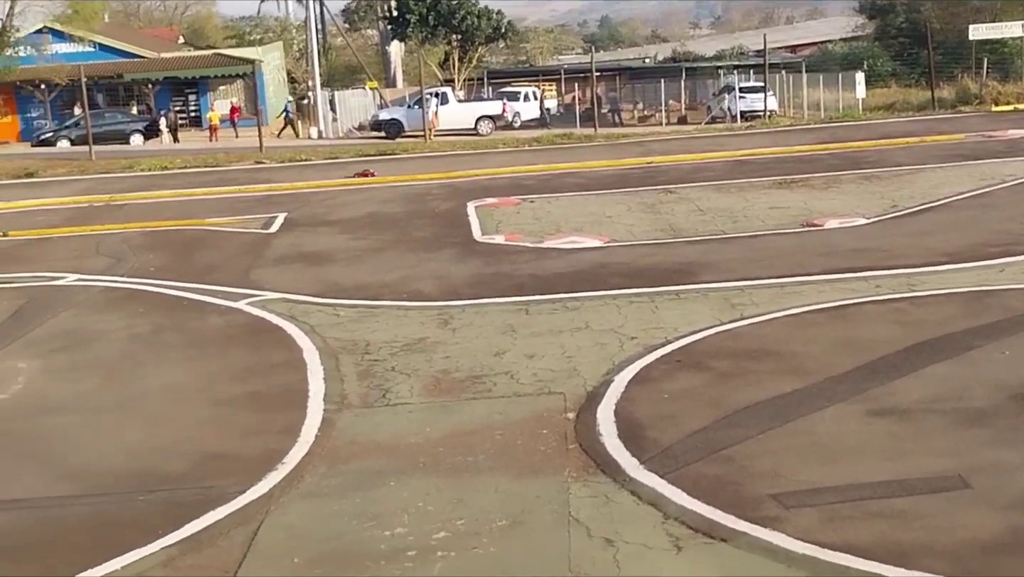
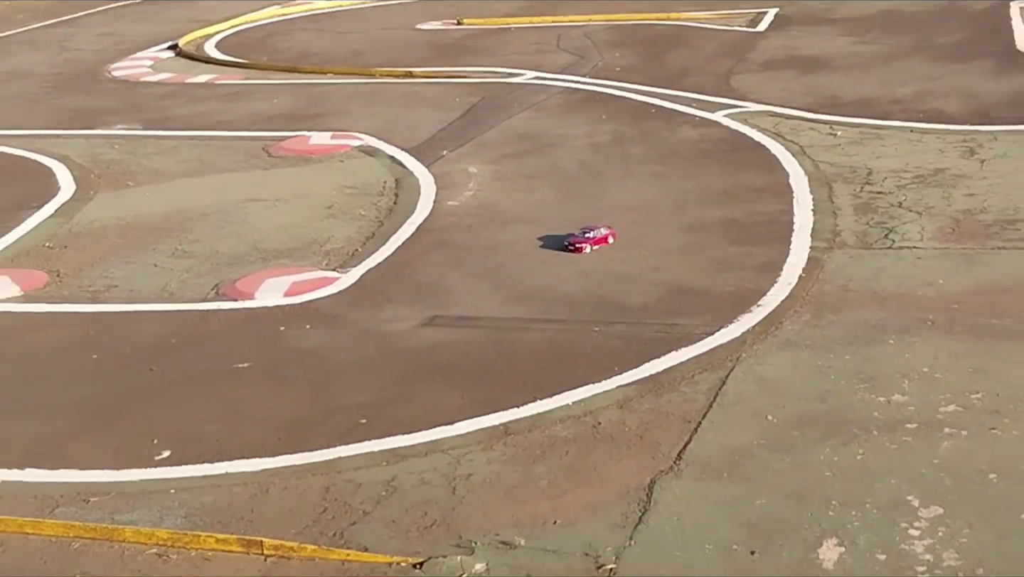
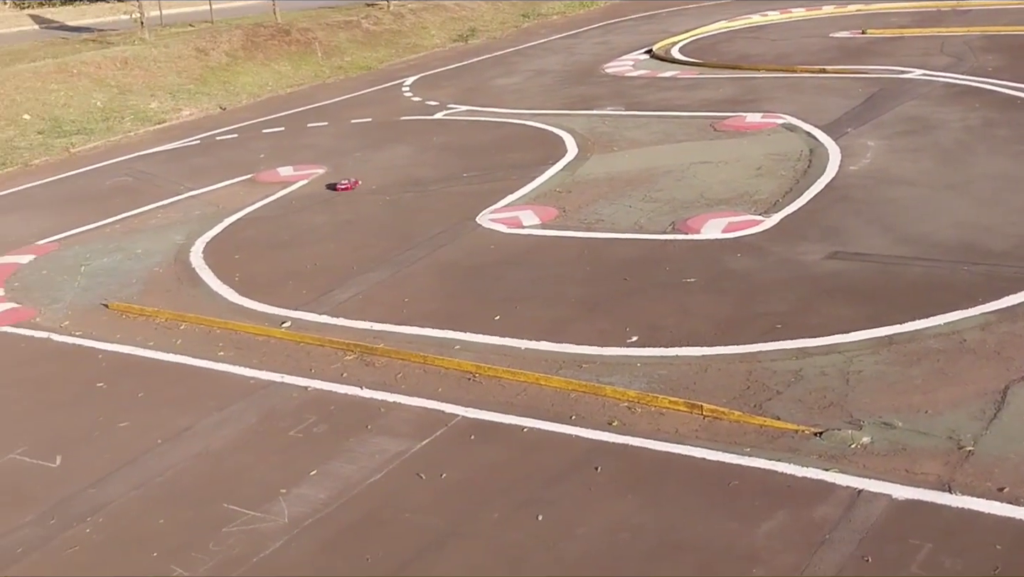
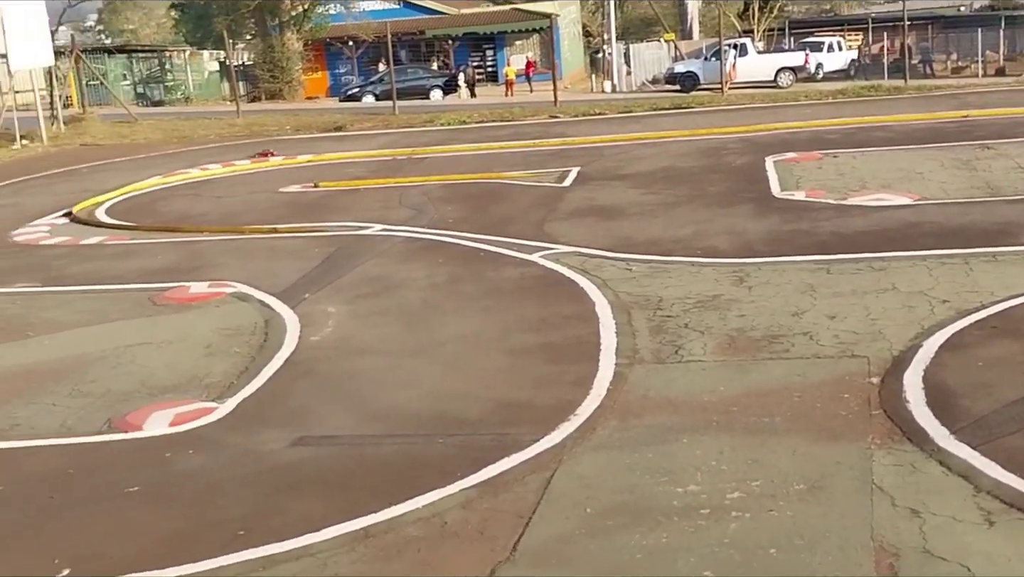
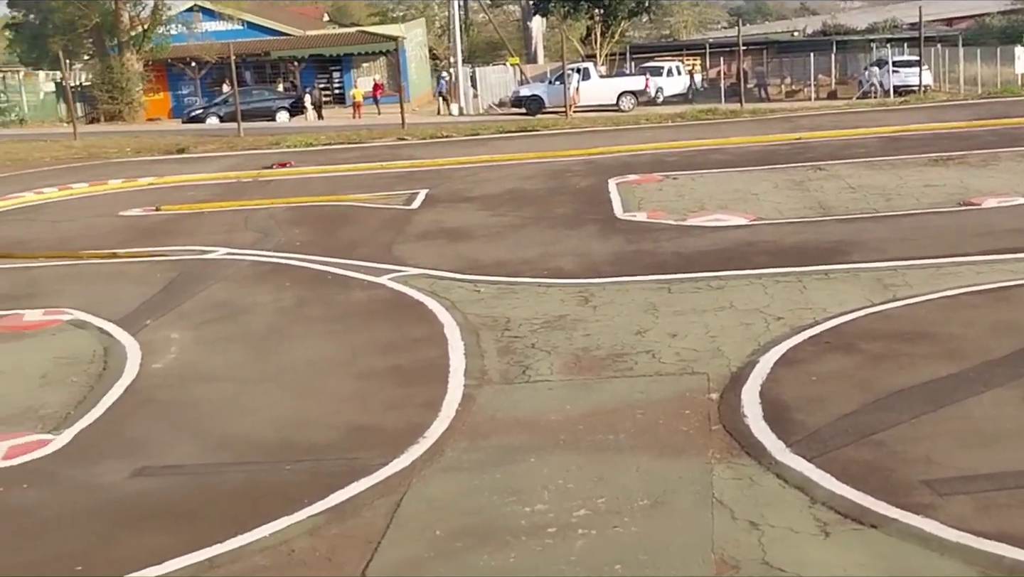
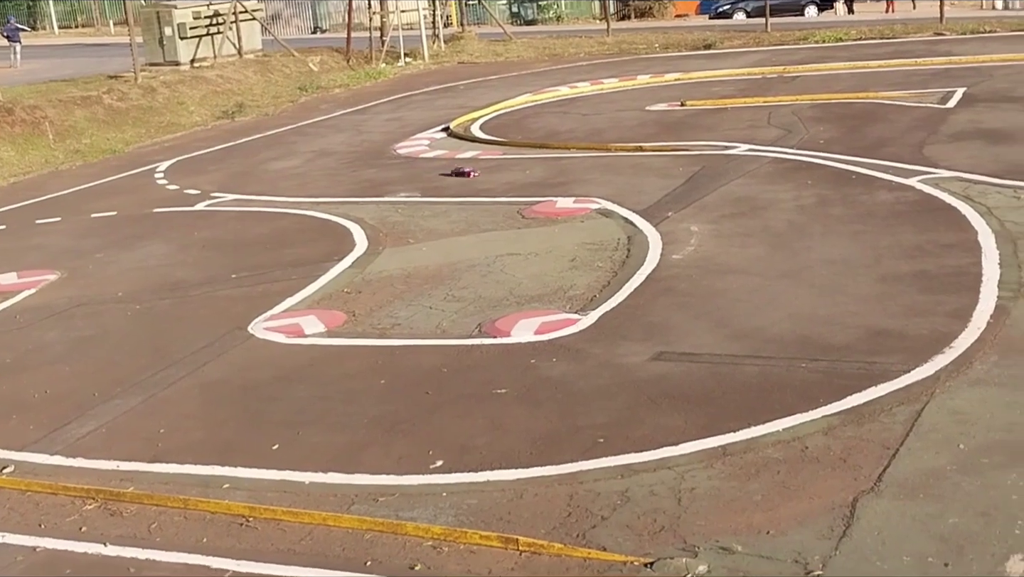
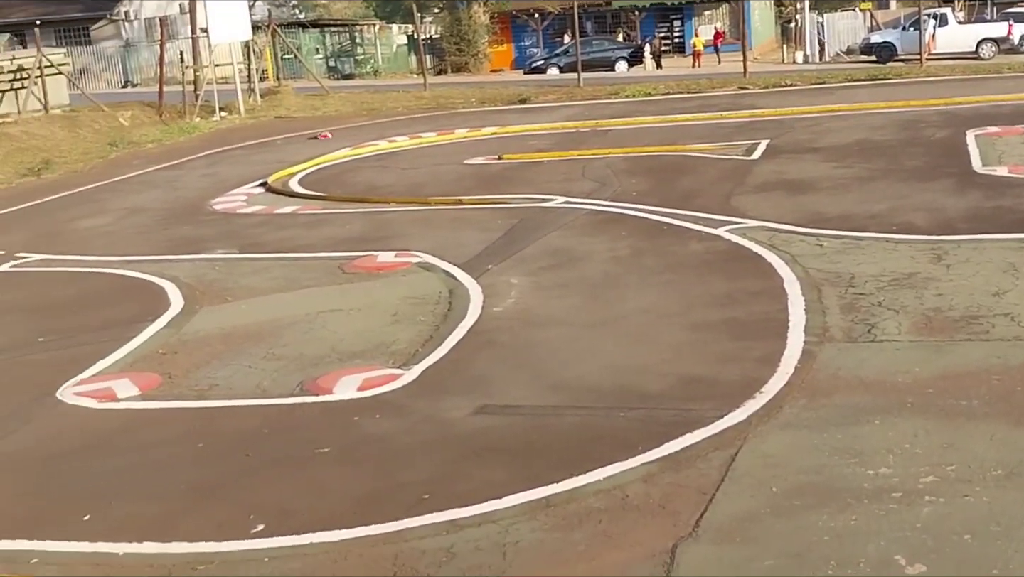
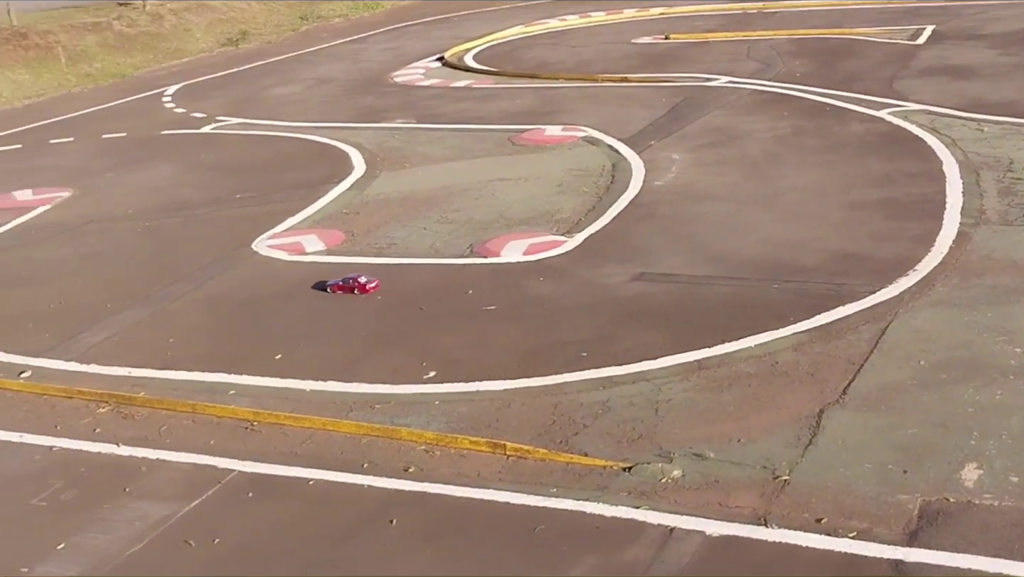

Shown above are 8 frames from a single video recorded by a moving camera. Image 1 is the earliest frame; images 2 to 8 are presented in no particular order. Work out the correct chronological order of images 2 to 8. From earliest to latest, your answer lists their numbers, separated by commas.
5, 4, 7, 6, 2, 8, 3
